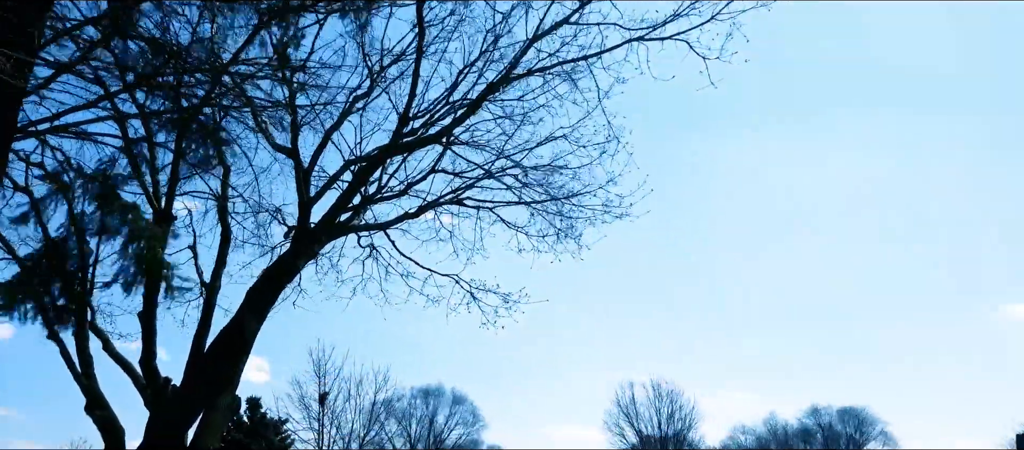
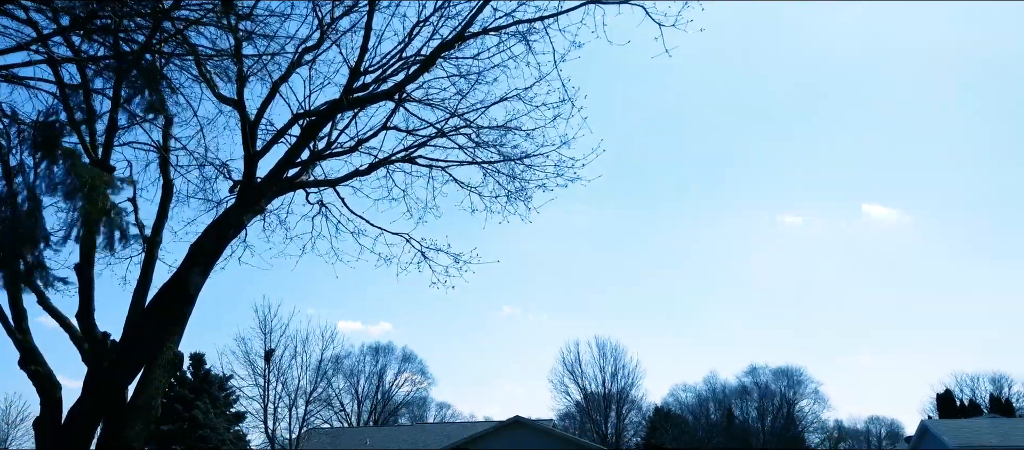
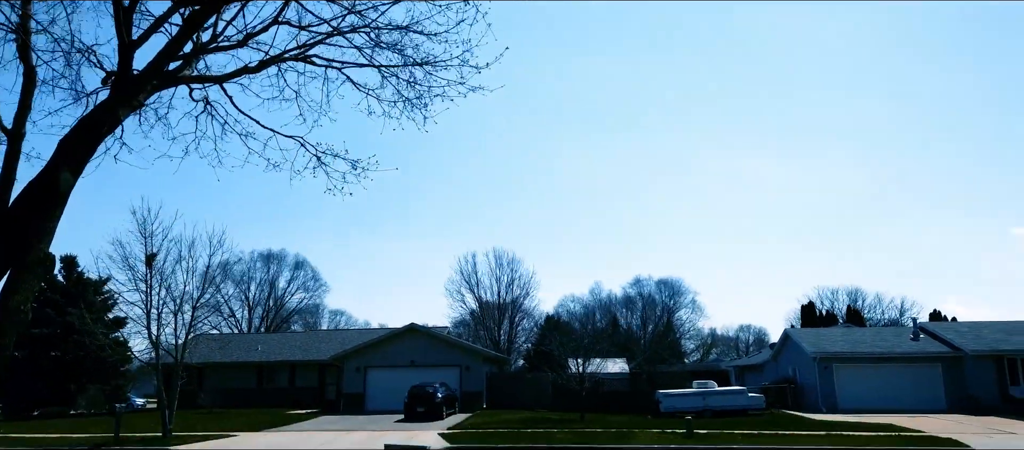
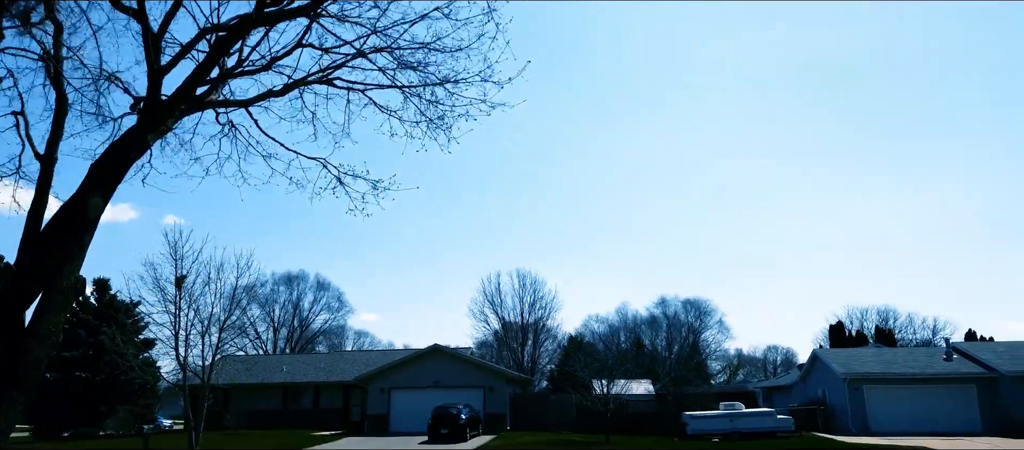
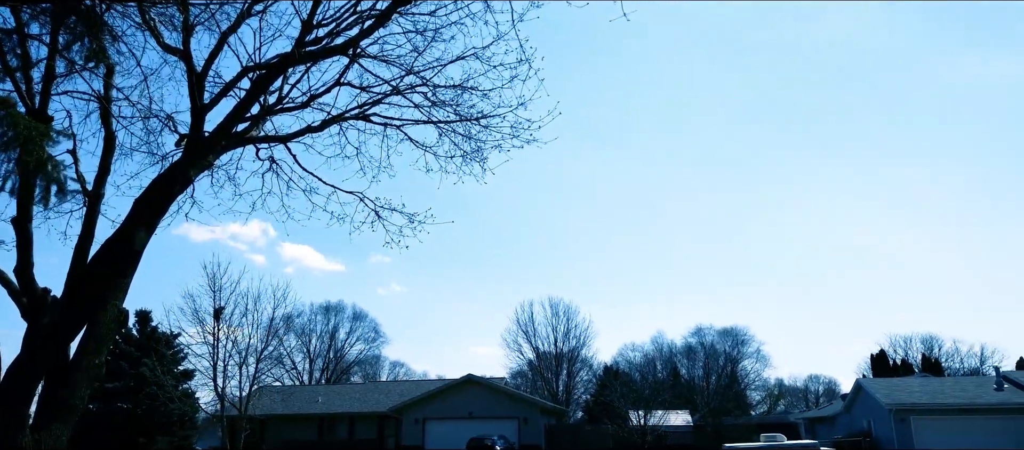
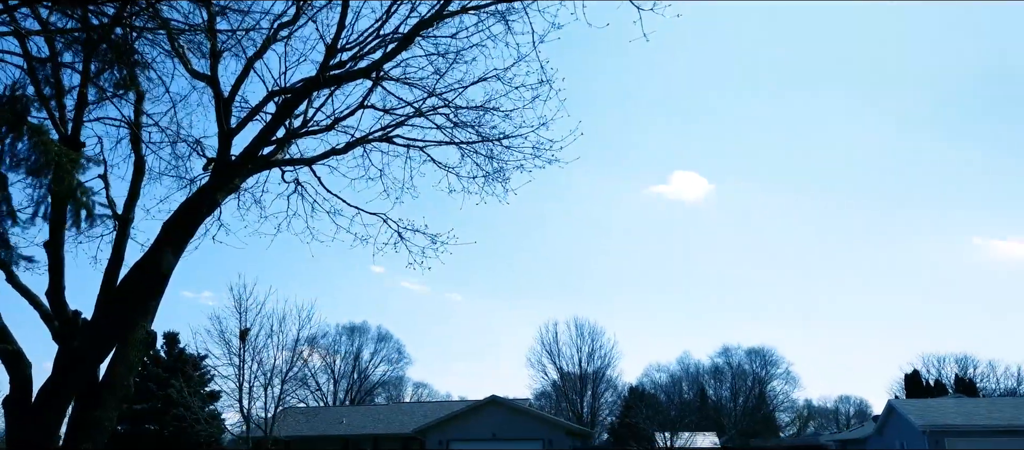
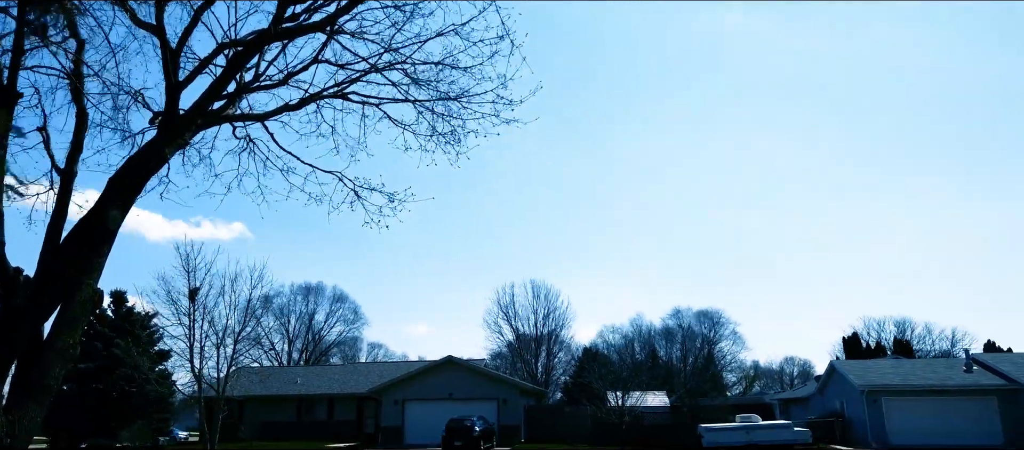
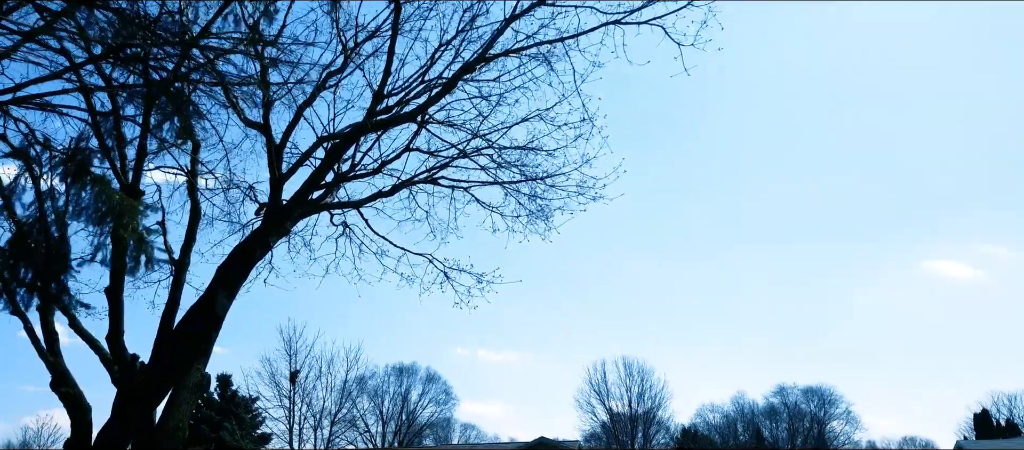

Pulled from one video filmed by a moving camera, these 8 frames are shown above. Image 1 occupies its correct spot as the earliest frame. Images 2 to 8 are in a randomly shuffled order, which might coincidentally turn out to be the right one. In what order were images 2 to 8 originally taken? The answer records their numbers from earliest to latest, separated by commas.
8, 2, 6, 5, 7, 4, 3
